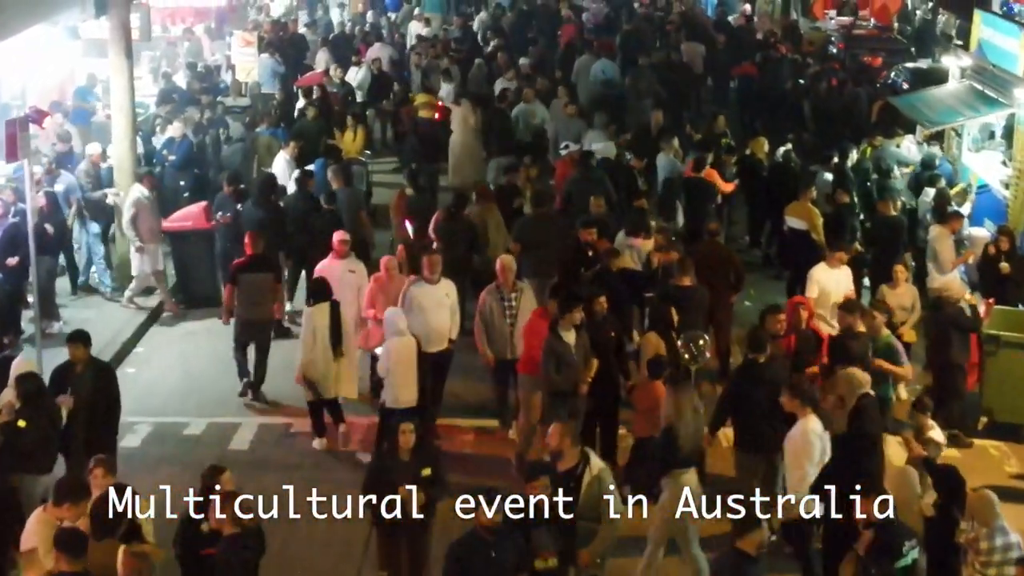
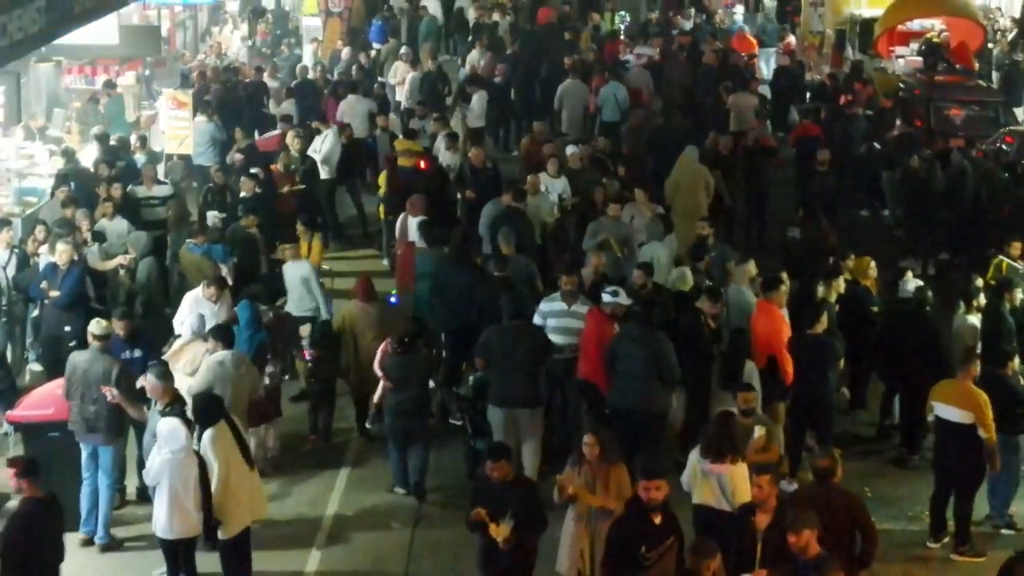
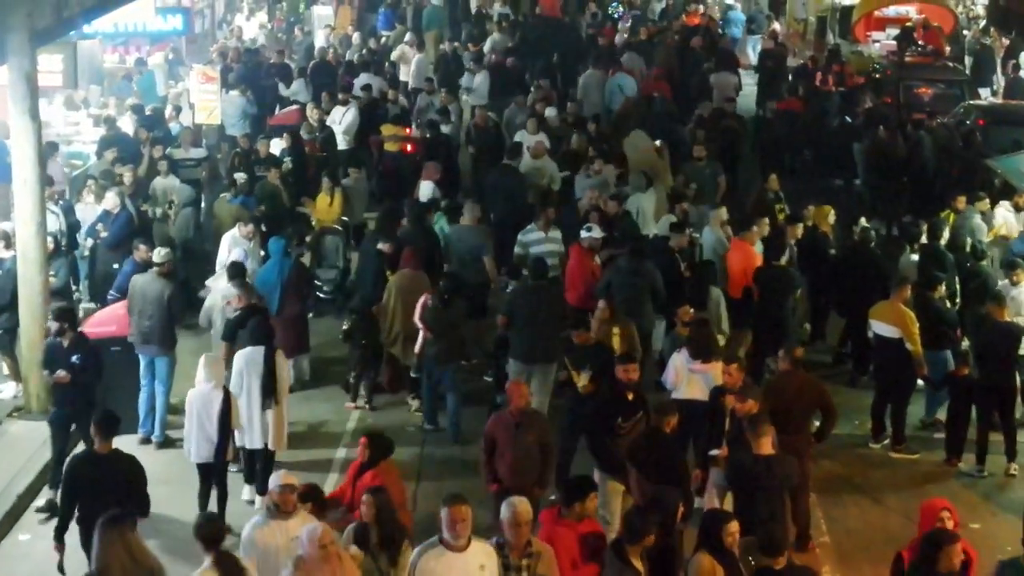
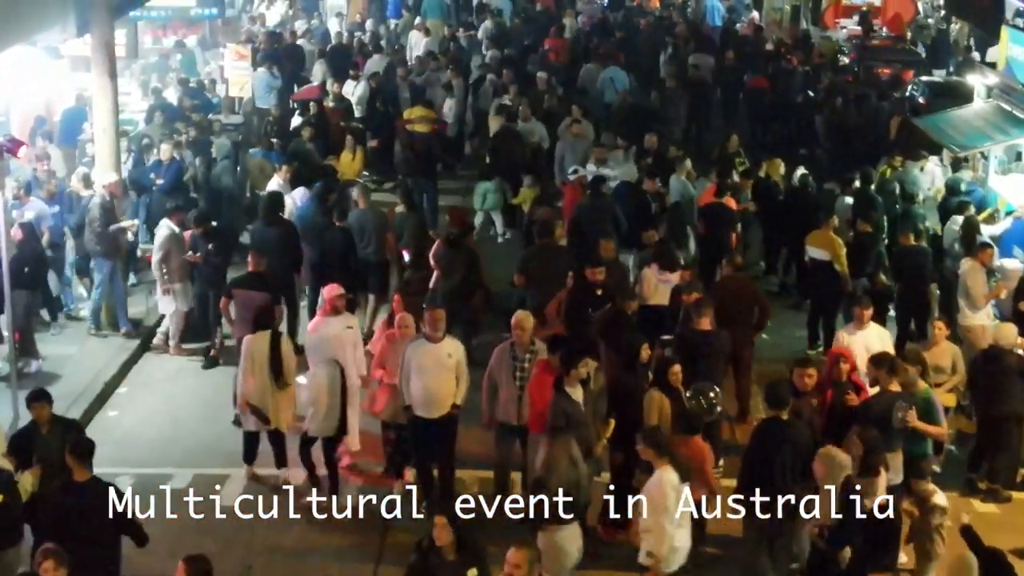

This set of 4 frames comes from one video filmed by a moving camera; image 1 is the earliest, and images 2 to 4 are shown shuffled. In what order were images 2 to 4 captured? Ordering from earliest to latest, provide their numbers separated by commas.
4, 3, 2
